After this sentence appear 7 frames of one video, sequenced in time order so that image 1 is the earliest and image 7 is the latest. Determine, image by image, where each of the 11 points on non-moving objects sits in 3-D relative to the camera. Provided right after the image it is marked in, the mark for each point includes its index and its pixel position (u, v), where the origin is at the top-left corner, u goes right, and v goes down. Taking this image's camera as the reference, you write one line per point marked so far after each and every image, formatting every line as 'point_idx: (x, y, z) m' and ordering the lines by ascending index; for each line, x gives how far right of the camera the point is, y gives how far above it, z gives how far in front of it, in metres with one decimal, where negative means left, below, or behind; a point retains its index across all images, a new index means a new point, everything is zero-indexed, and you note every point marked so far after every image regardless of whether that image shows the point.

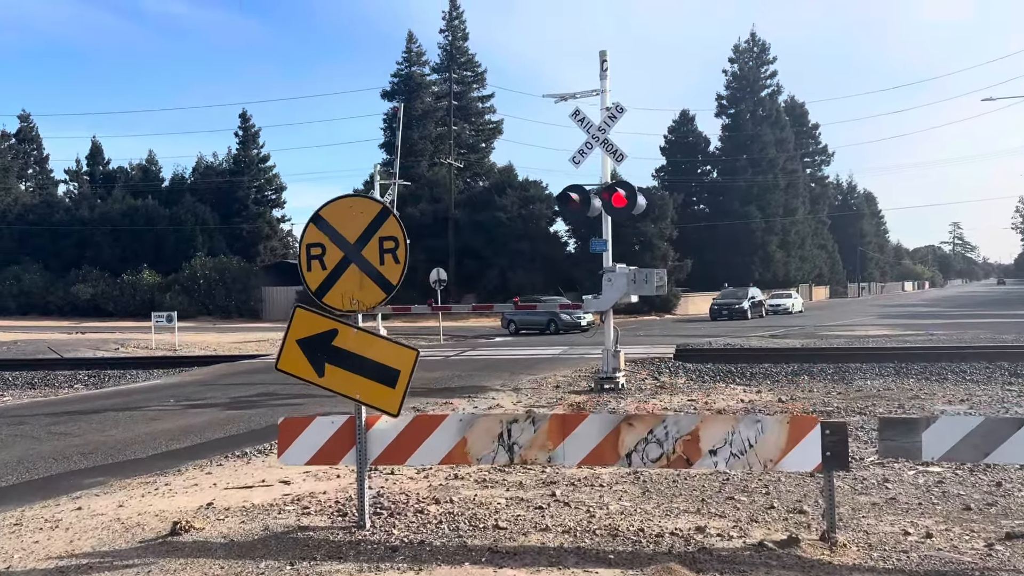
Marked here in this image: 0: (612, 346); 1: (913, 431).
0: (+1.4, -0.8, +11.4) m
1: (+1.9, -0.7, +4.0) m
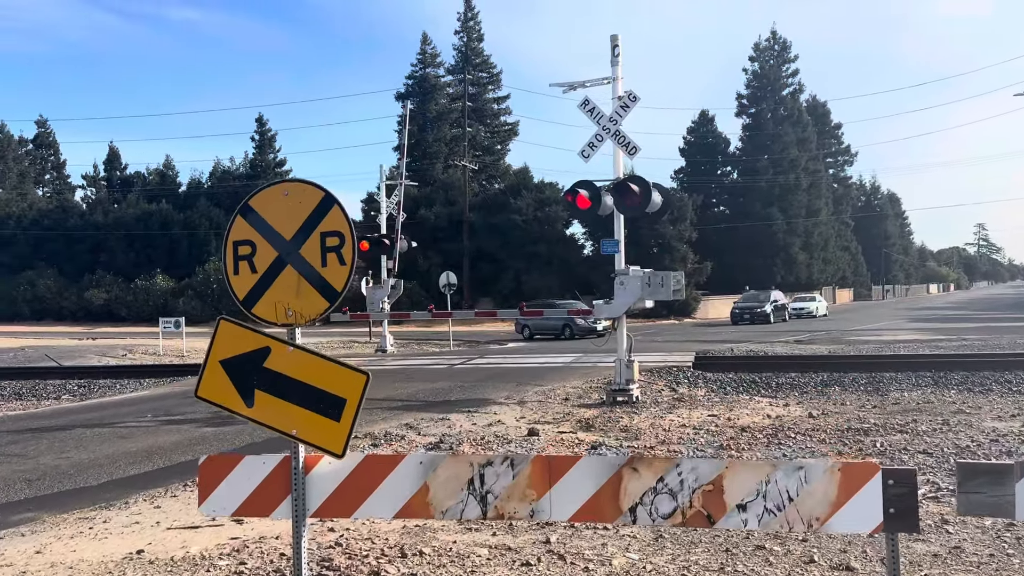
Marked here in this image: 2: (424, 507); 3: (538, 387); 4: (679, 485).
0: (+1.4, -0.8, +10.5) m
1: (+1.8, -0.7, +3.1) m
2: (-0.4, -0.9, +3.4) m
3: (+0.4, -1.4, +11.5) m
4: (+0.6, -0.7, +3.2) m
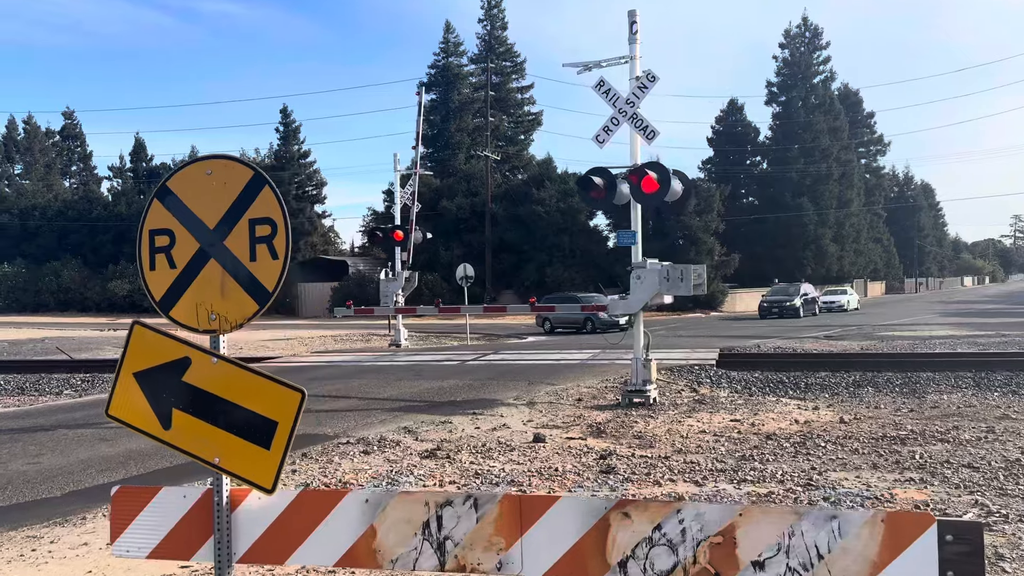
0: (+1.5, -0.8, +9.9) m
1: (+1.7, -0.7, +2.4) m
2: (-0.5, -0.9, +2.8) m
3: (+0.5, -1.3, +10.9) m
4: (+0.5, -0.8, +2.5) m
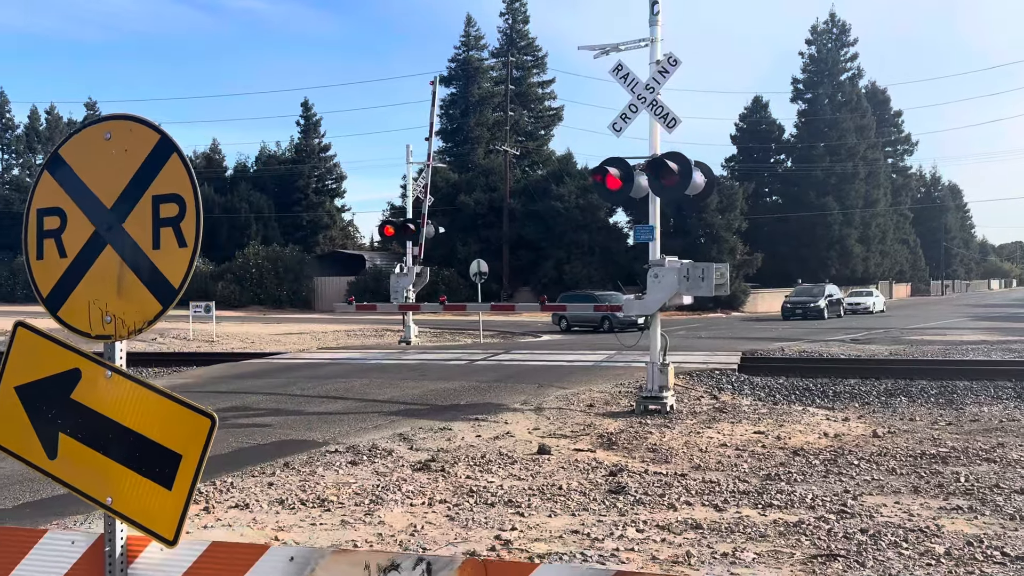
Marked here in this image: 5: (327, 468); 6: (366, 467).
0: (+1.6, -0.8, +9.2) m
1: (+1.6, -0.7, +1.7) m
2: (-0.6, -0.9, +2.2) m
3: (+0.6, -1.3, +10.3) m
4: (+0.4, -0.8, +1.9) m
5: (-1.4, -1.4, +6.3) m
6: (-1.1, -1.4, +6.4) m
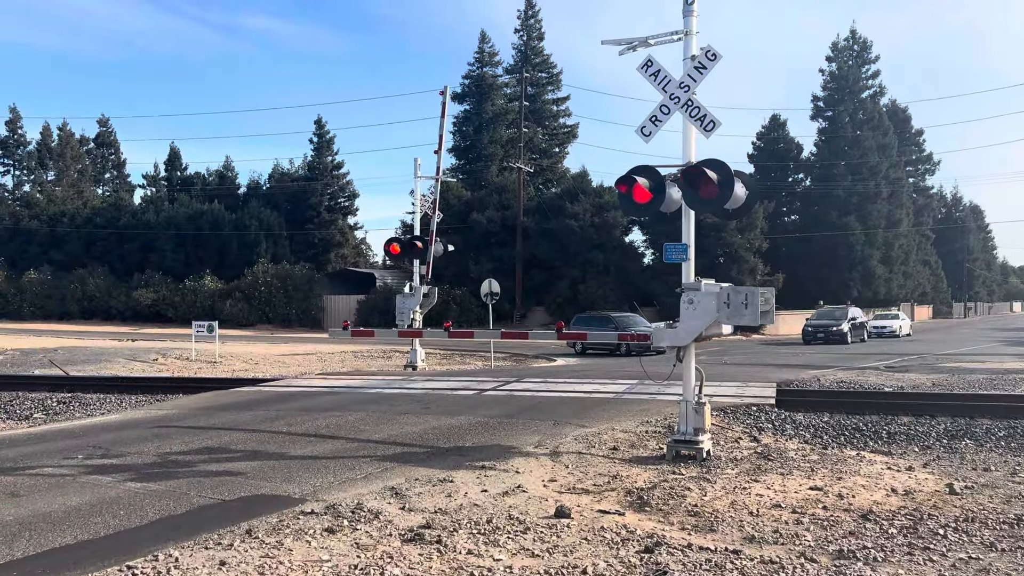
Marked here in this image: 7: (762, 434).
0: (+1.7, -1.0, +8.0) m
1: (+1.6, -0.8, +0.6) m
2: (-0.5, -1.0, +1.0) m
3: (+0.7, -1.5, +9.1) m
4: (+0.4, -0.9, +0.7) m
5: (-1.3, -1.5, +5.2) m
6: (-1.0, -1.6, +5.2) m
7: (+2.7, -1.6, +9.1) m
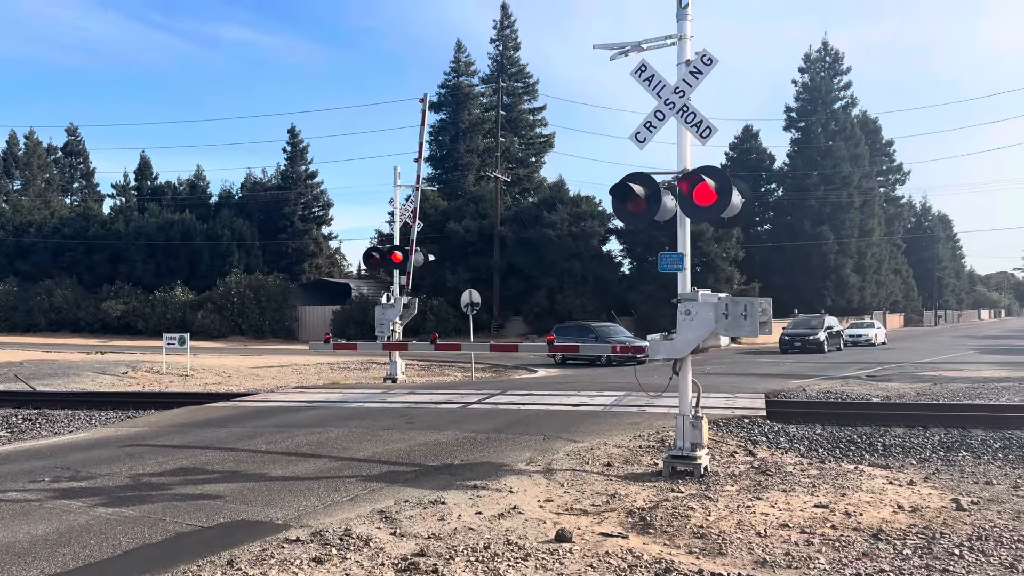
0: (+1.7, -1.1, +7.8) m
1: (+1.7, -0.8, +0.3) m
2: (-0.4, -1.0, +0.7) m
3: (+0.6, -1.7, +8.8) m
4: (+0.6, -0.9, +0.5) m
5: (-1.3, -1.6, +4.8) m
6: (-1.0, -1.6, +4.9) m
7: (+2.6, -1.7, +8.9) m
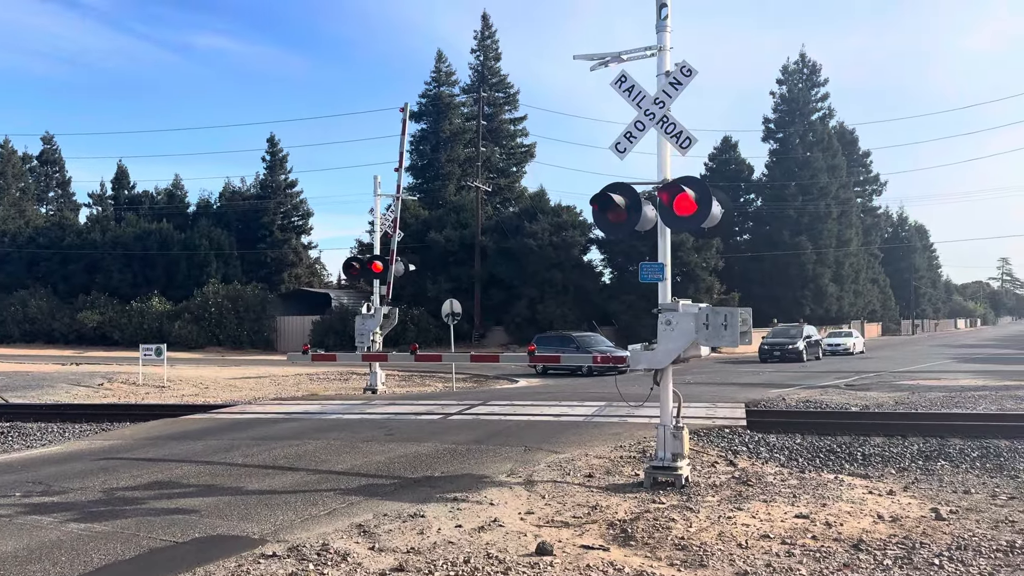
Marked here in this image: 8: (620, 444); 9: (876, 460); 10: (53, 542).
0: (+1.5, -1.2, +7.7) m
1: (+1.7, -0.9, +0.3) m
2: (-0.4, -1.0, +0.6) m
3: (+0.4, -1.8, +8.8) m
4: (+0.6, -0.9, +0.4) m
5: (-1.4, -1.7, +4.7) m
6: (-1.1, -1.7, +4.8) m
7: (+2.4, -1.8, +8.9) m
8: (+1.2, -1.7, +9.3) m
9: (+4.0, -1.9, +9.2) m
10: (-3.2, -1.8, +5.8) m
